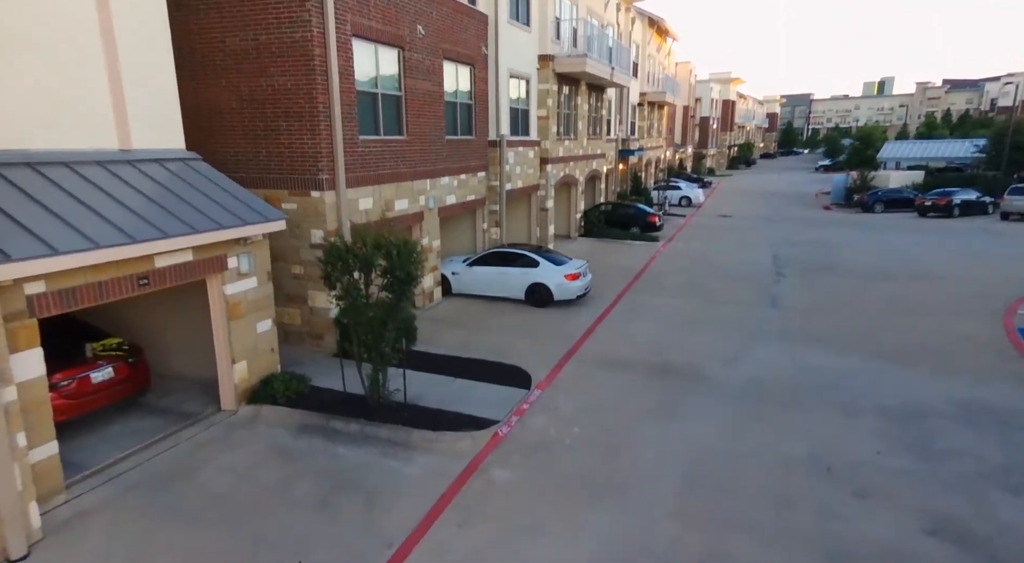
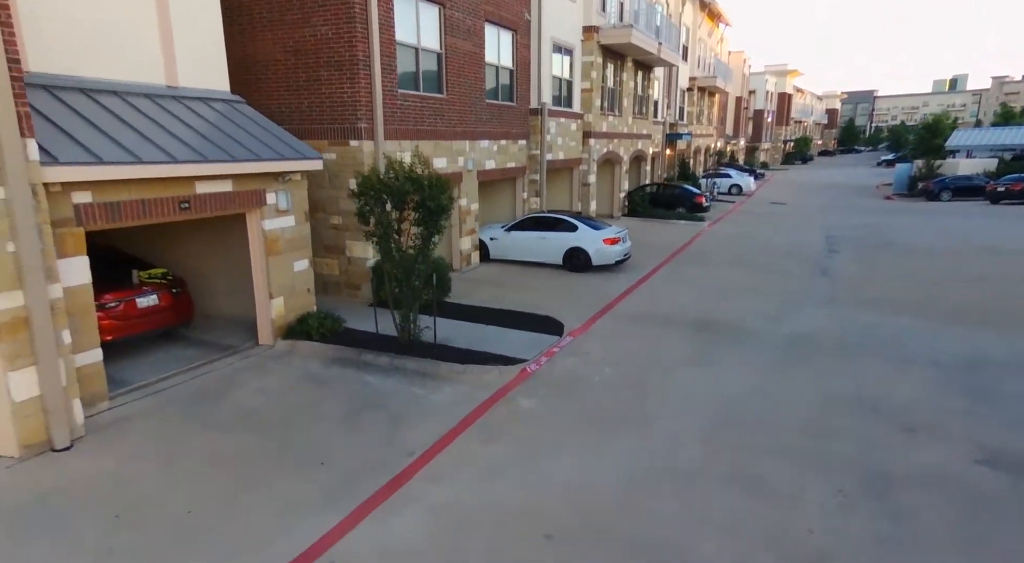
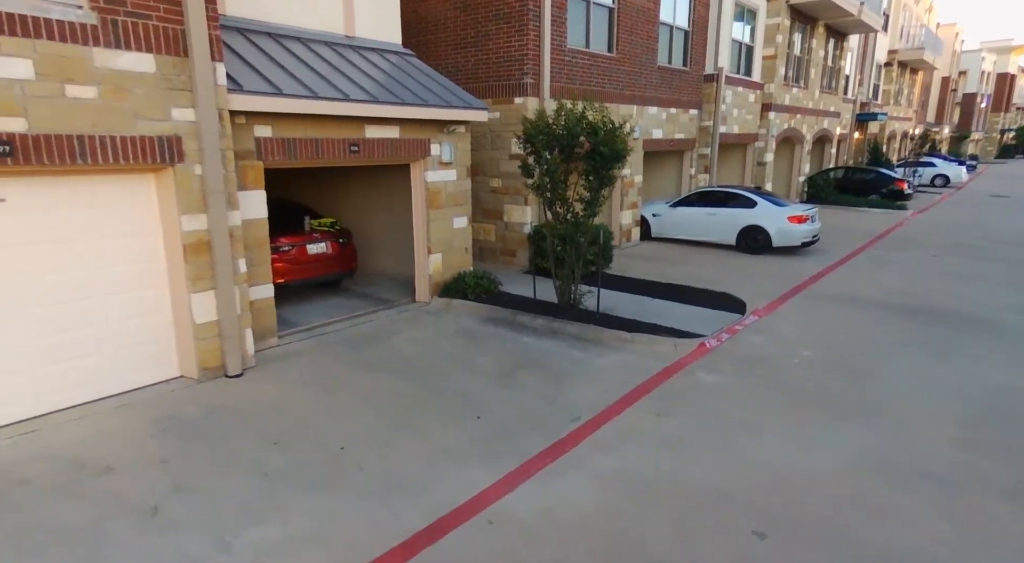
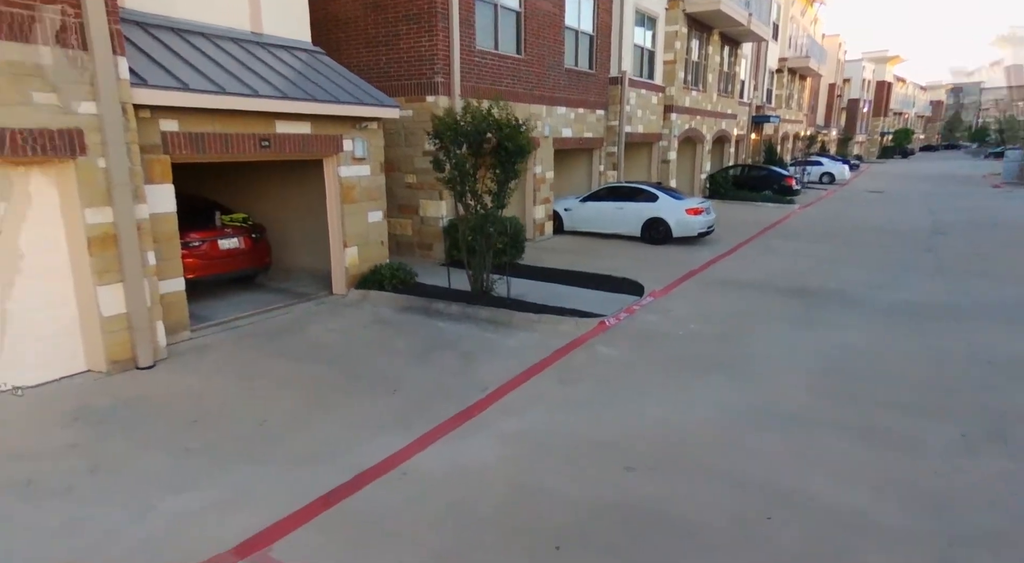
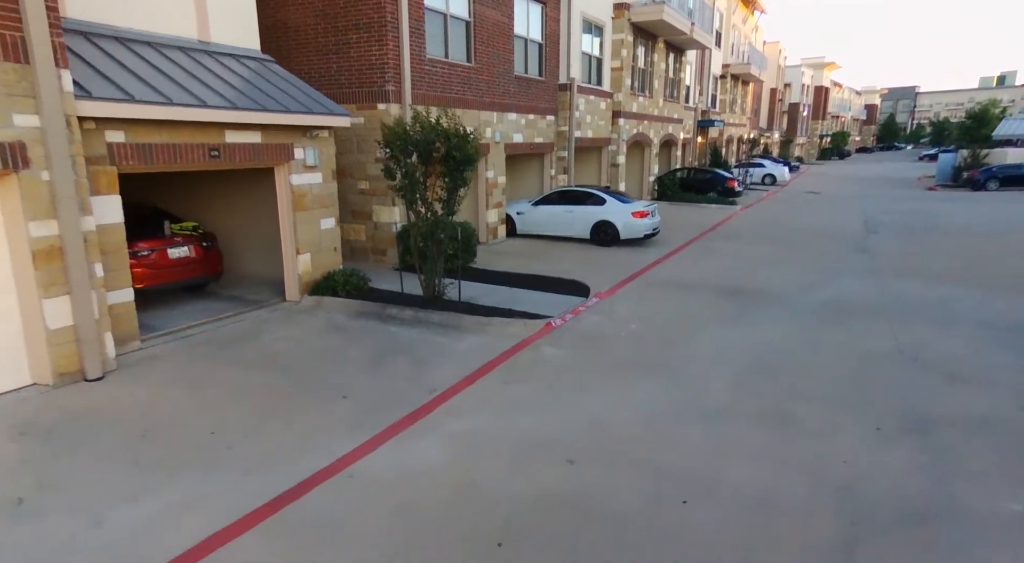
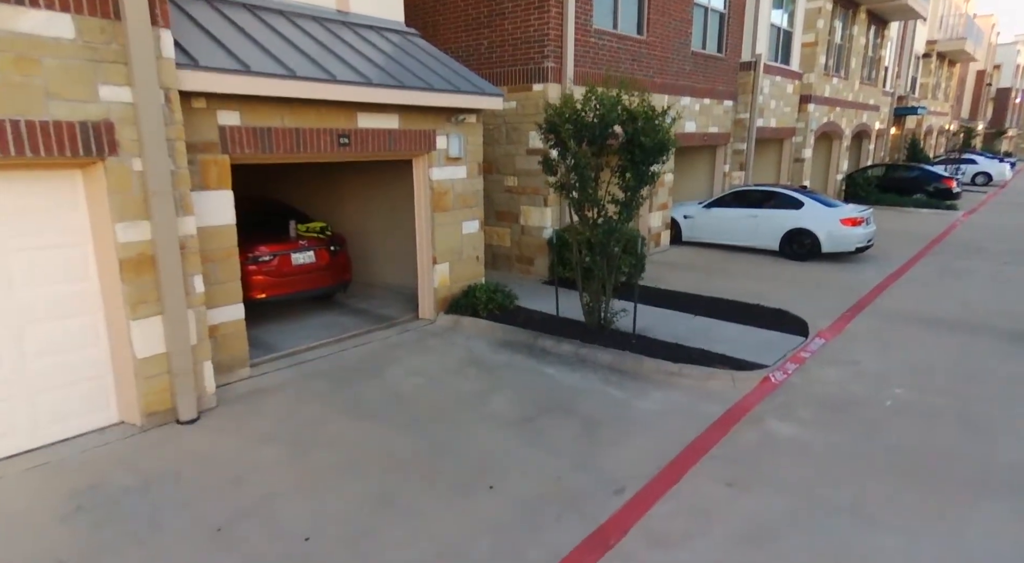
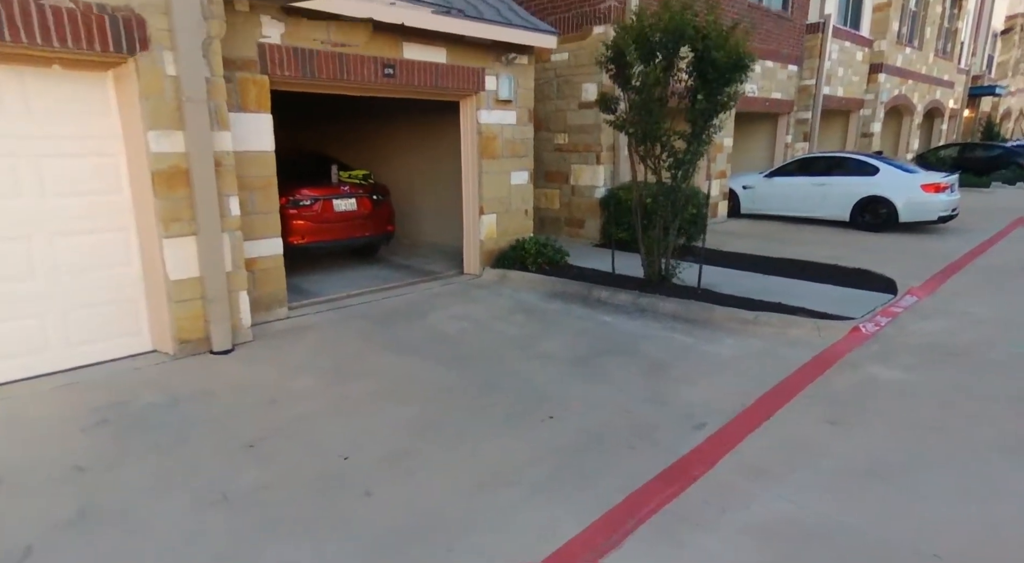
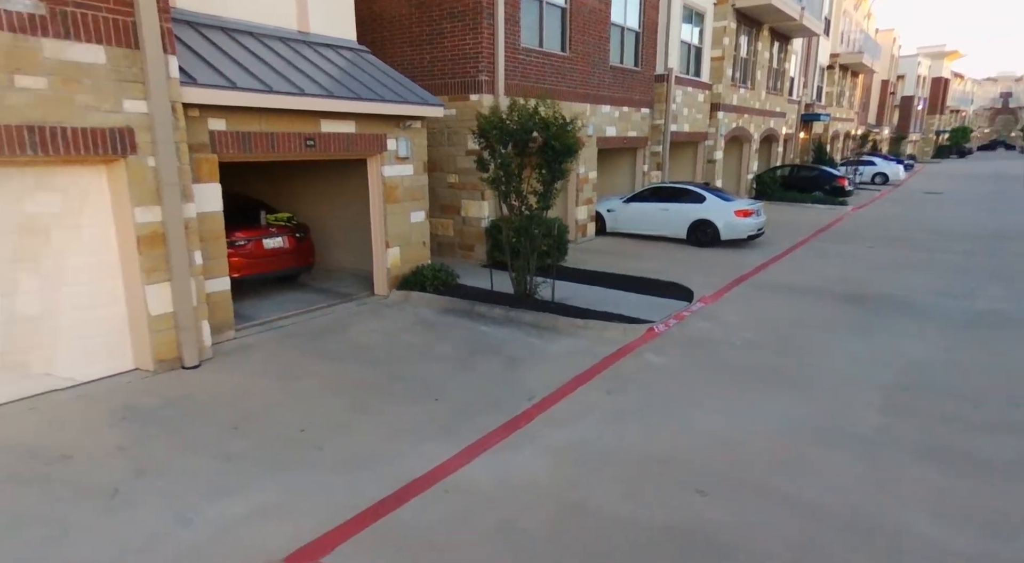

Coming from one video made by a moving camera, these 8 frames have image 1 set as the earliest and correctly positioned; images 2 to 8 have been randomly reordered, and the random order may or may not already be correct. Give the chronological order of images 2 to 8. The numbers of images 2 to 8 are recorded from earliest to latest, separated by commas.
2, 5, 4, 8, 3, 6, 7
